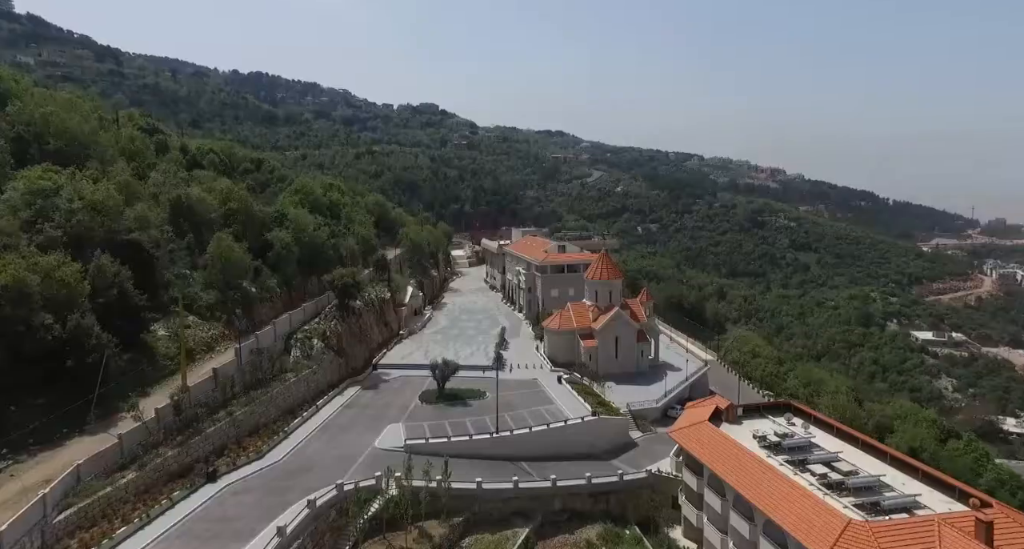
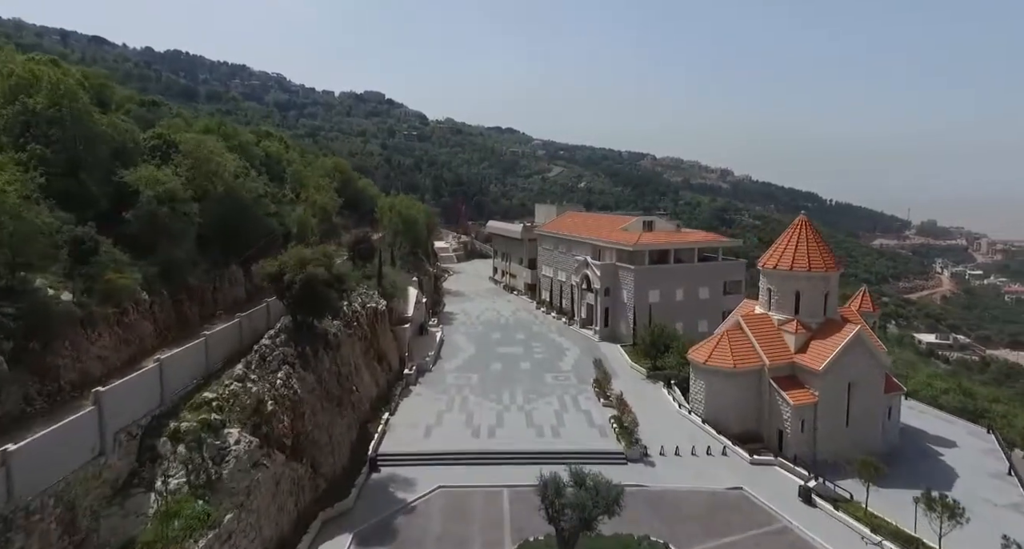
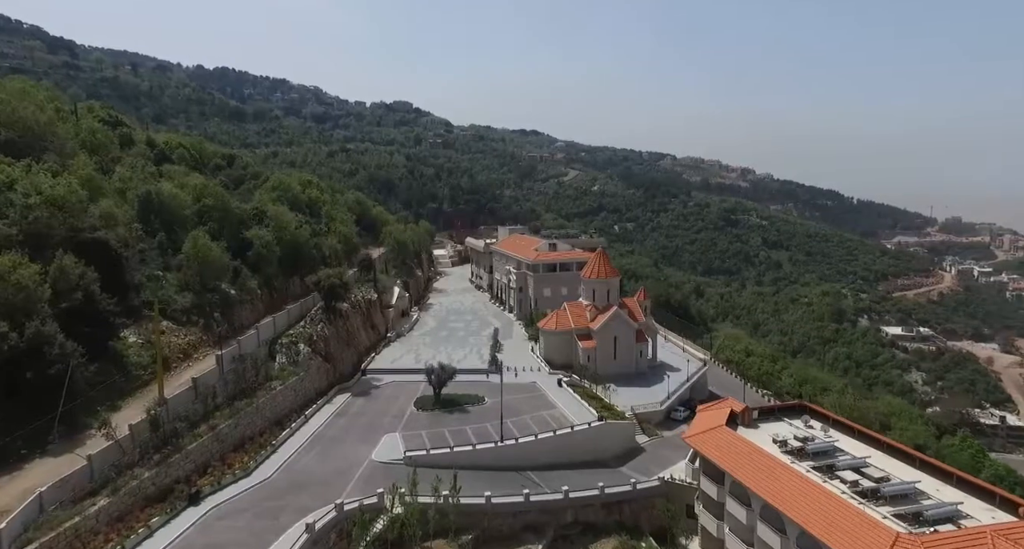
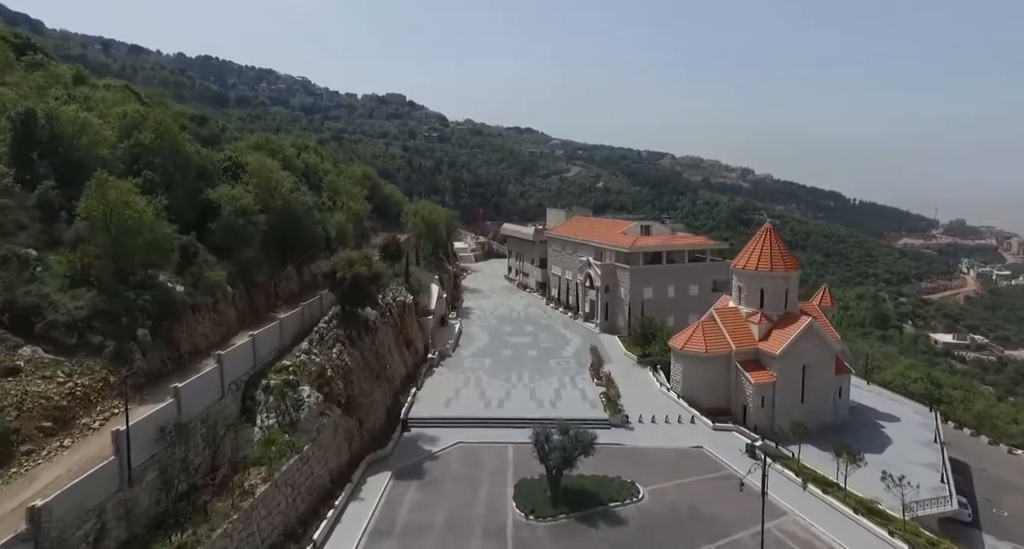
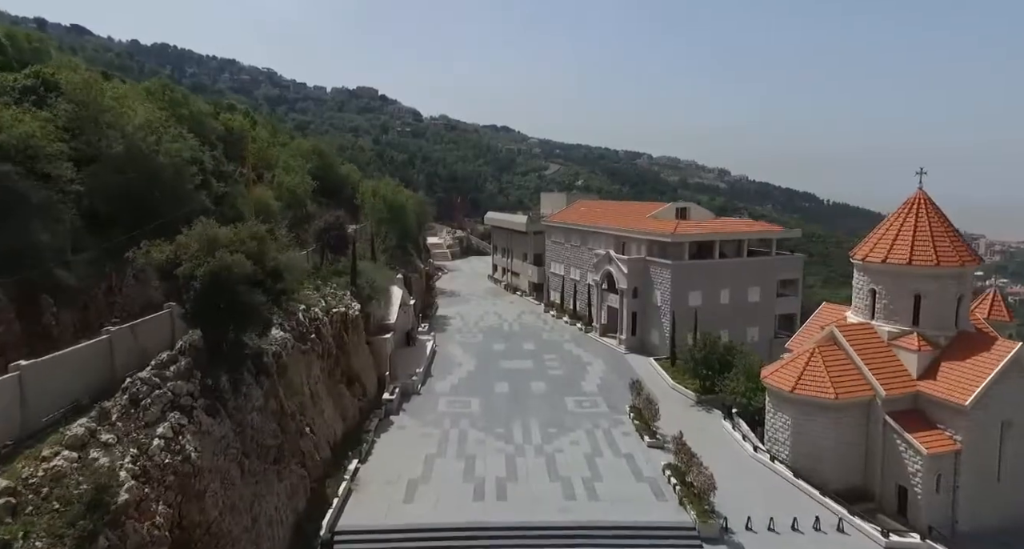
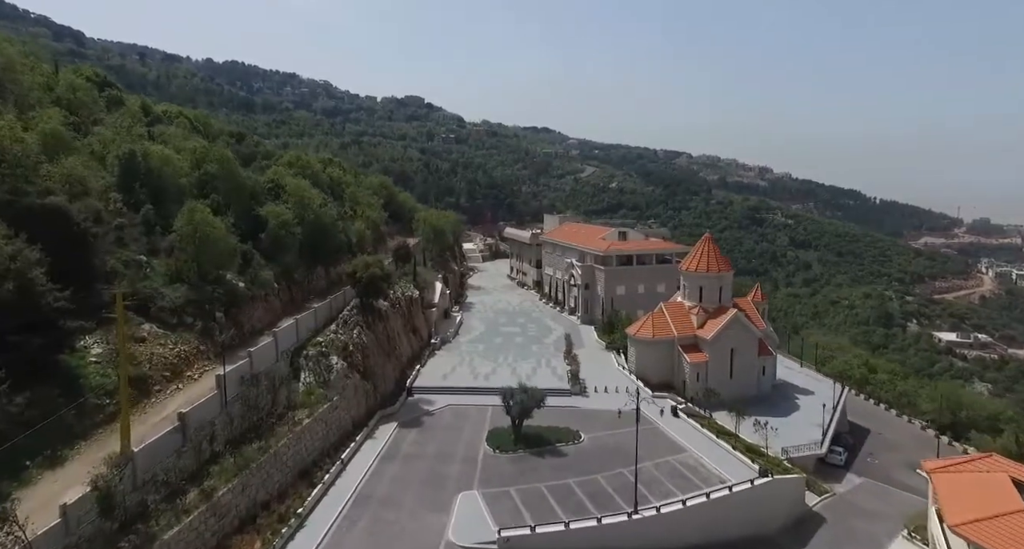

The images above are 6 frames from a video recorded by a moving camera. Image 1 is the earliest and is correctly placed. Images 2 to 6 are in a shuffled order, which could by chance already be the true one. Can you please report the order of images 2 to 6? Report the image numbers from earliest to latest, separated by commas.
3, 6, 4, 2, 5
